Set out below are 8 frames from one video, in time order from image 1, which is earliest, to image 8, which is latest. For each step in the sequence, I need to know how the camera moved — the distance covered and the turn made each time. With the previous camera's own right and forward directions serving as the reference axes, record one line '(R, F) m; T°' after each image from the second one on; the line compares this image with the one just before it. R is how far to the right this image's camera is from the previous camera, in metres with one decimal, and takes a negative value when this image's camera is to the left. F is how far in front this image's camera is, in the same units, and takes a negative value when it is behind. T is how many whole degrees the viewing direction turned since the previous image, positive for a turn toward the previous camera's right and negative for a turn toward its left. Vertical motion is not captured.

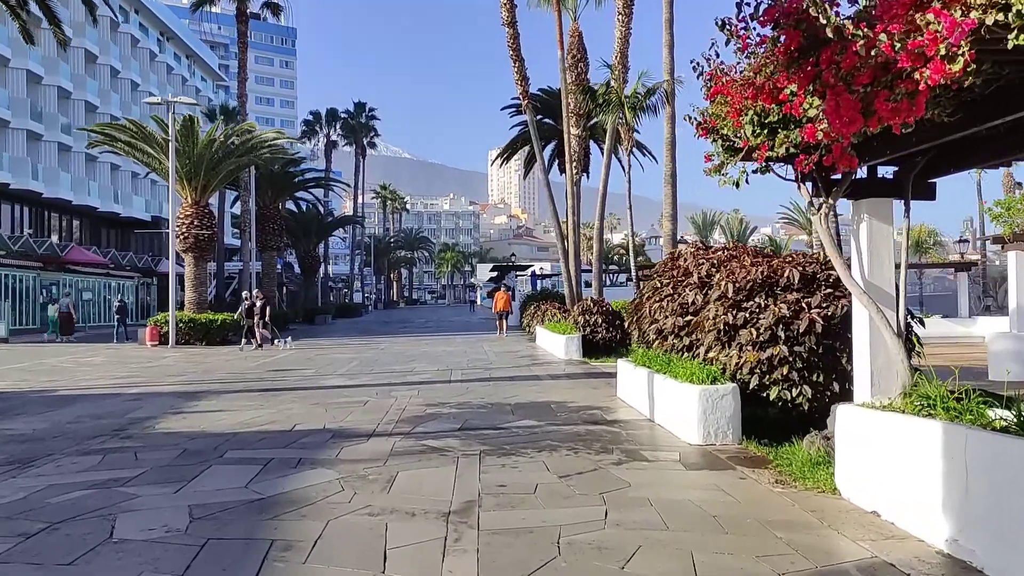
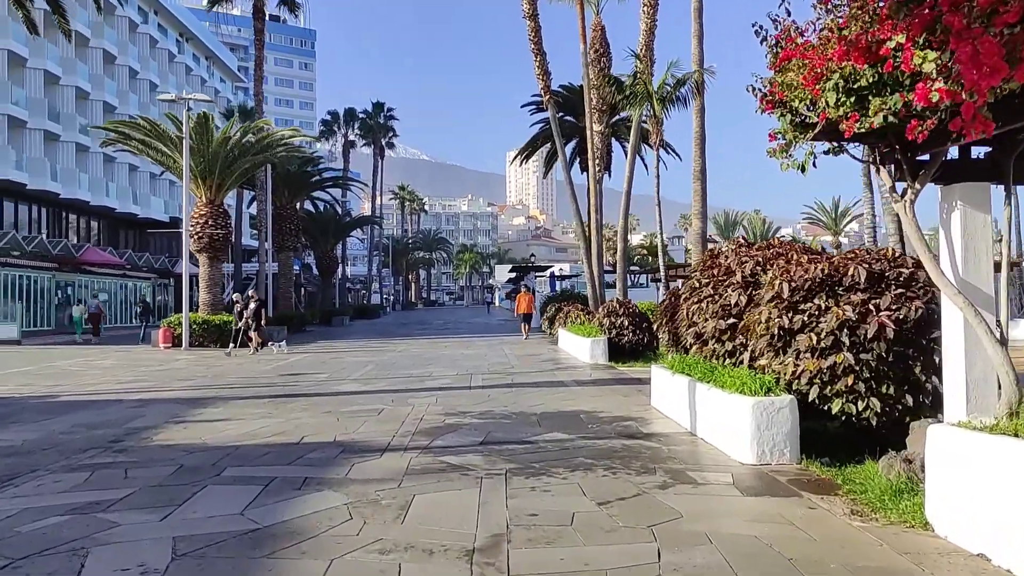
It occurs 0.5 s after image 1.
(-0.1, +0.8) m; -1°
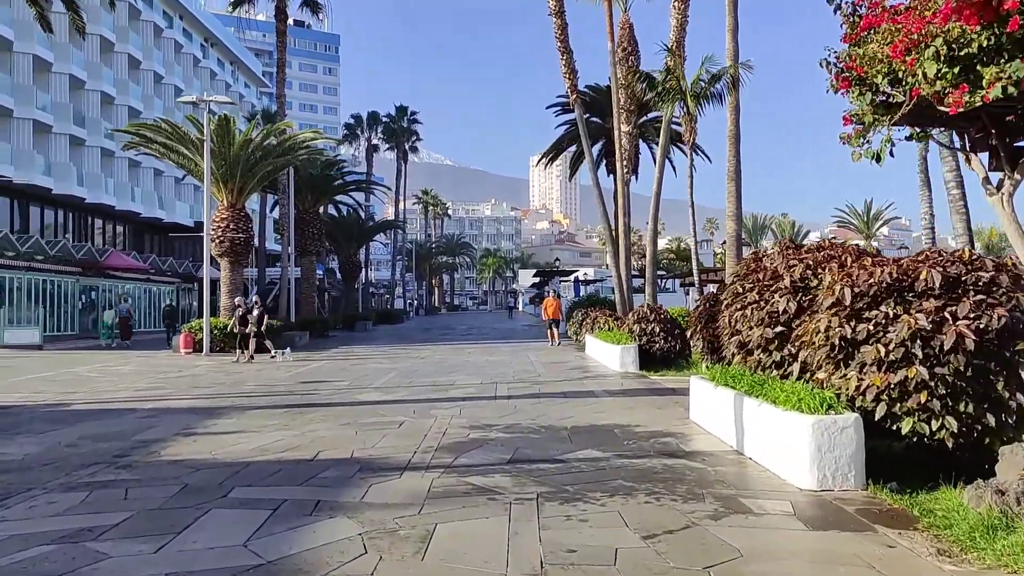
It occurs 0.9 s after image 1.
(-0.1, +0.6) m; -2°
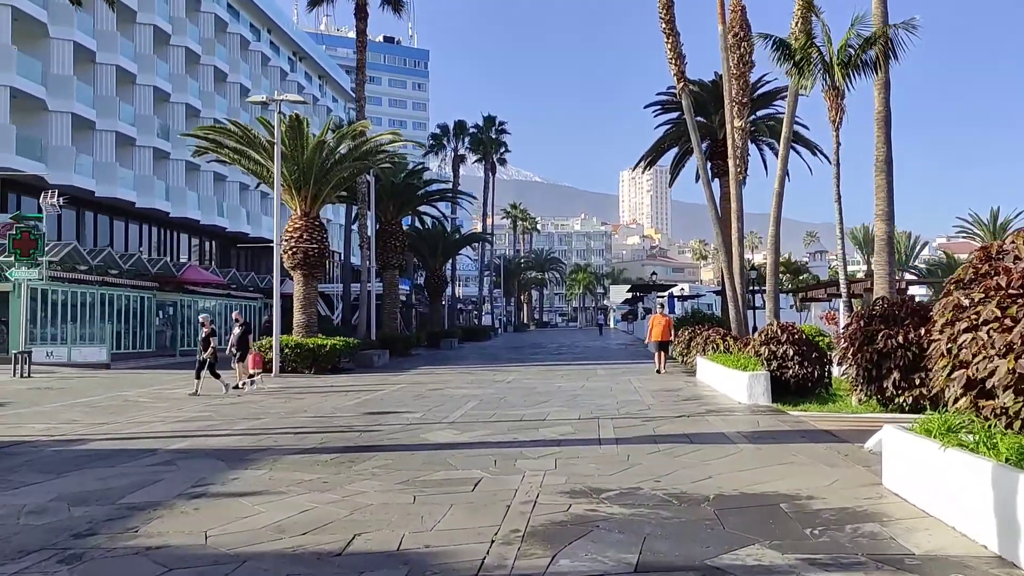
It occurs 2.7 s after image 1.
(-0.2, +2.7) m; -6°
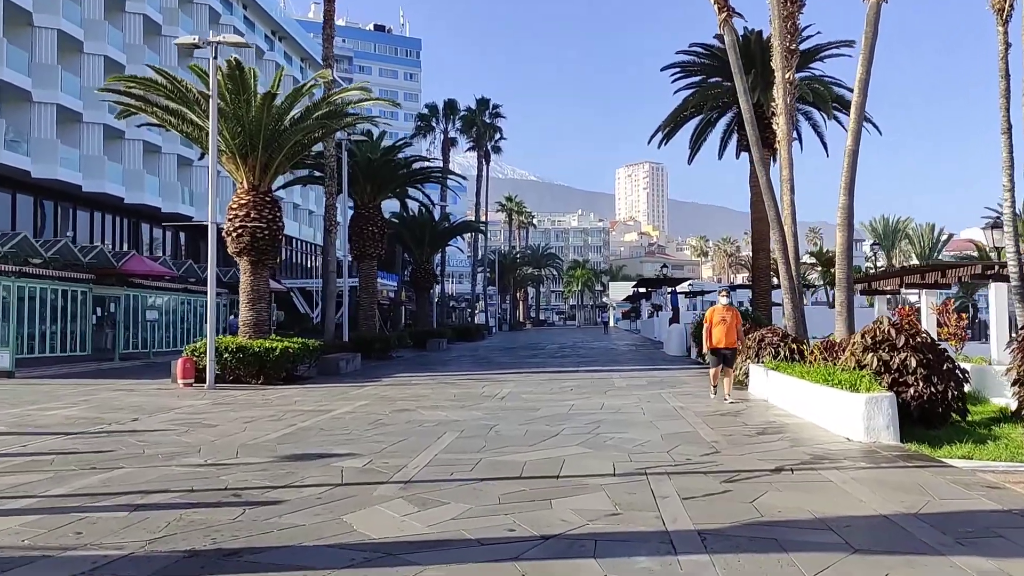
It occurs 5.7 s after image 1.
(0.0, +4.8) m; 0°
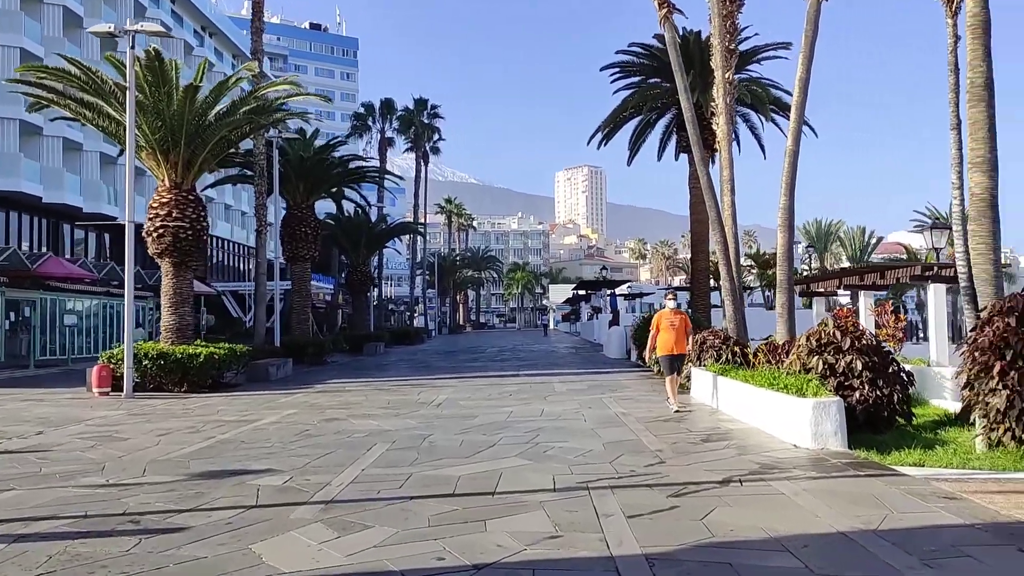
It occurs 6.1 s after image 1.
(+0.1, +0.6) m; +4°
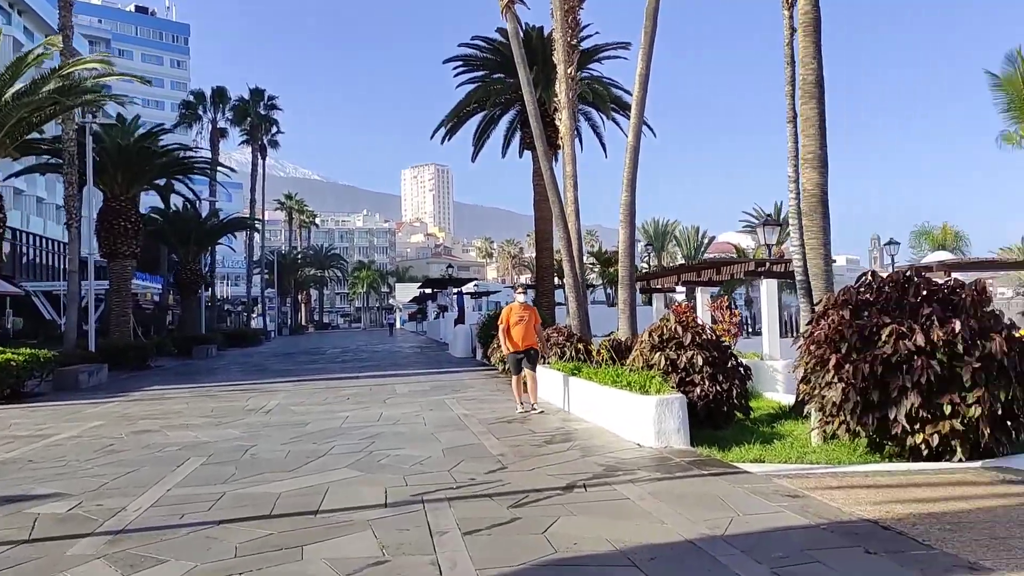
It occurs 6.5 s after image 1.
(+0.2, +0.6) m; +10°
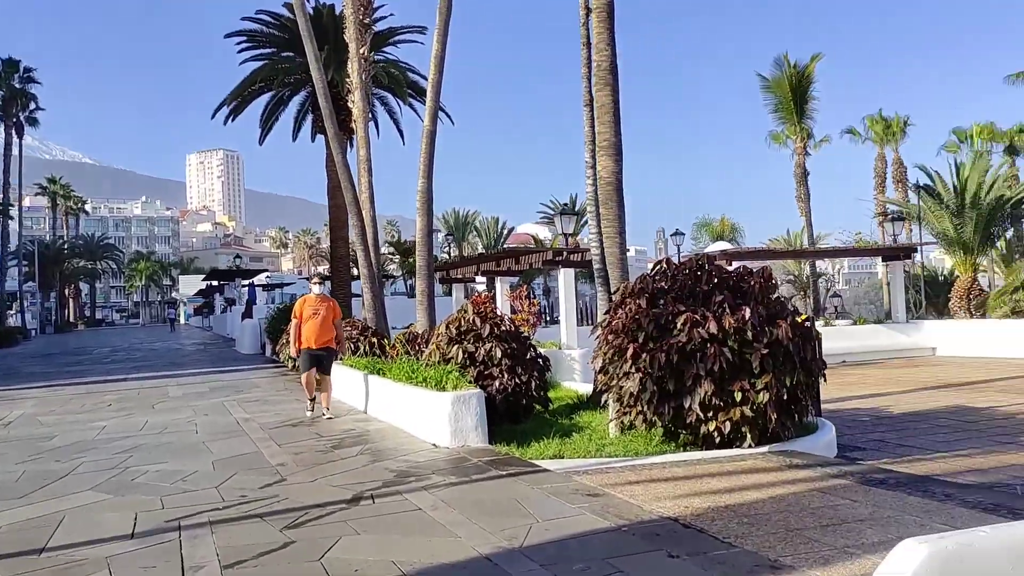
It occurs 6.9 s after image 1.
(+0.2, +0.6) m; +13°
